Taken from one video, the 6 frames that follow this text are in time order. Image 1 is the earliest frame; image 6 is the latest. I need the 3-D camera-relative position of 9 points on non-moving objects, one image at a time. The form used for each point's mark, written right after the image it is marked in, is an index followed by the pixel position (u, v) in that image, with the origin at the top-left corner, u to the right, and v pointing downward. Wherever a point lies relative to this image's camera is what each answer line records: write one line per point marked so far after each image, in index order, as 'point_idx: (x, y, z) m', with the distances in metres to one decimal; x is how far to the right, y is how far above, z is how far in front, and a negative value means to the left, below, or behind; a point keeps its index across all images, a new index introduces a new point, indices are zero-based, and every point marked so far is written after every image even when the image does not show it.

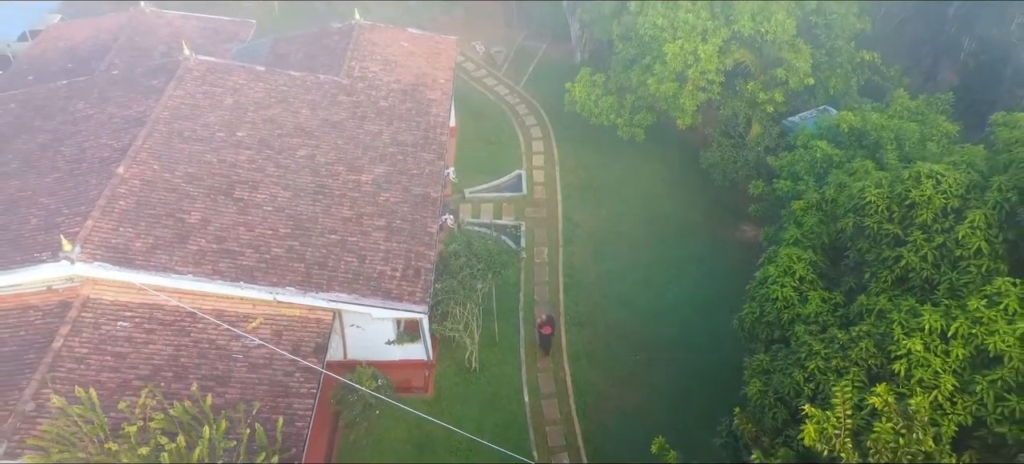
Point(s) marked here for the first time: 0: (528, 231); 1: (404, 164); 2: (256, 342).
0: (+0.5, 0.0, +19.4) m
1: (-2.8, +1.8, +16.7) m
2: (-5.4, -2.3, +13.2) m
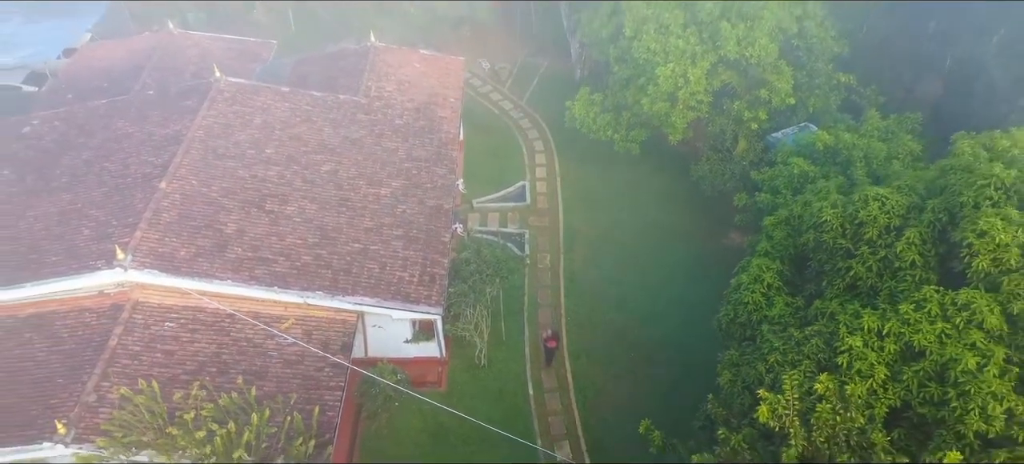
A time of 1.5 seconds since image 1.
0: (+0.6, -0.2, +20.9) m
1: (-2.7, +1.6, +18.2) m
2: (-5.2, -2.5, +14.7) m
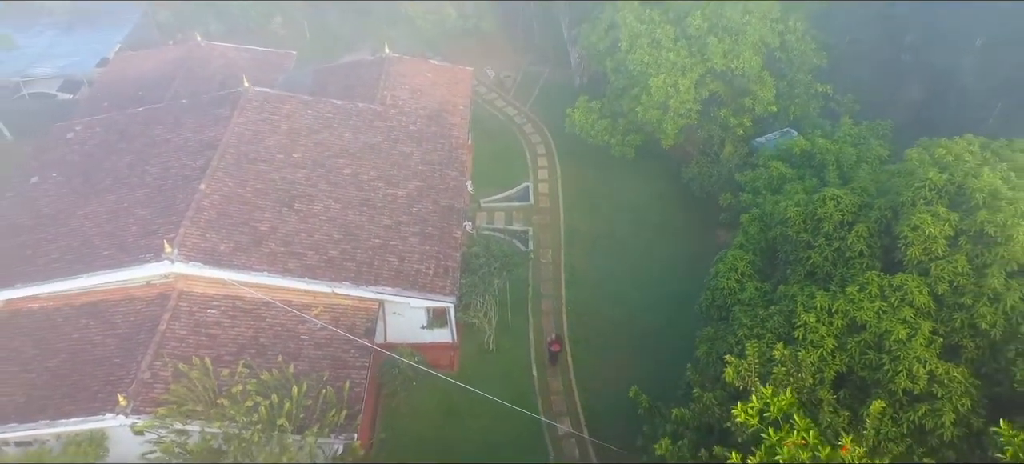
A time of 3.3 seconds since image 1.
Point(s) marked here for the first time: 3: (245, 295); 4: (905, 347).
0: (+0.8, -0.1, +22.6) m
1: (-2.5, +1.7, +19.8) m
2: (-5.1, -2.4, +16.3) m
3: (-7.1, -1.7, +16.5) m
4: (+6.2, -1.8, +9.8) m
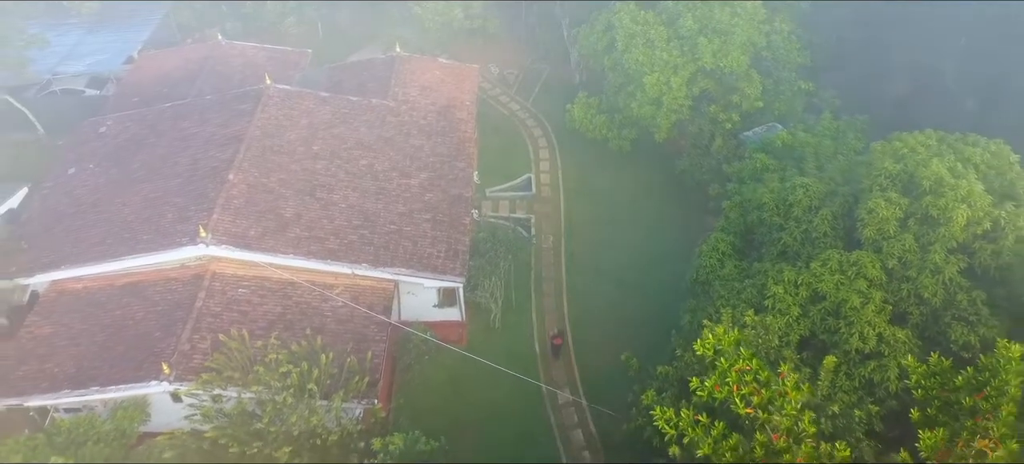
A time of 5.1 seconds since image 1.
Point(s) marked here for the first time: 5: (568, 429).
0: (+0.9, +0.4, +24.1) m
1: (-2.4, +2.1, +21.3) m
2: (-4.9, -2.0, +17.9) m
3: (-6.9, -1.3, +18.0) m
4: (+6.3, -1.5, +11.3) m
5: (+1.6, -5.7, +17.9) m
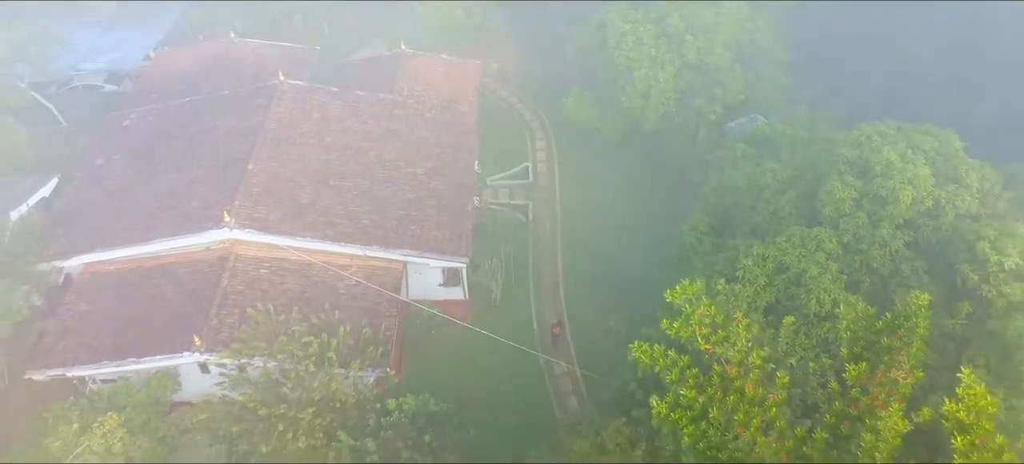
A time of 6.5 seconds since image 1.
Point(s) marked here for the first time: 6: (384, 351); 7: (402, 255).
0: (+0.9, +0.9, +25.7) m
1: (-2.4, +2.6, +22.8) m
2: (-4.9, -1.6, +19.4) m
3: (-7.0, -0.8, +19.6) m
4: (+6.3, -1.0, +12.9) m
5: (+1.6, -5.2, +19.5) m
6: (-3.7, -3.4, +18.0) m
7: (-3.5, -0.7, +19.7) m
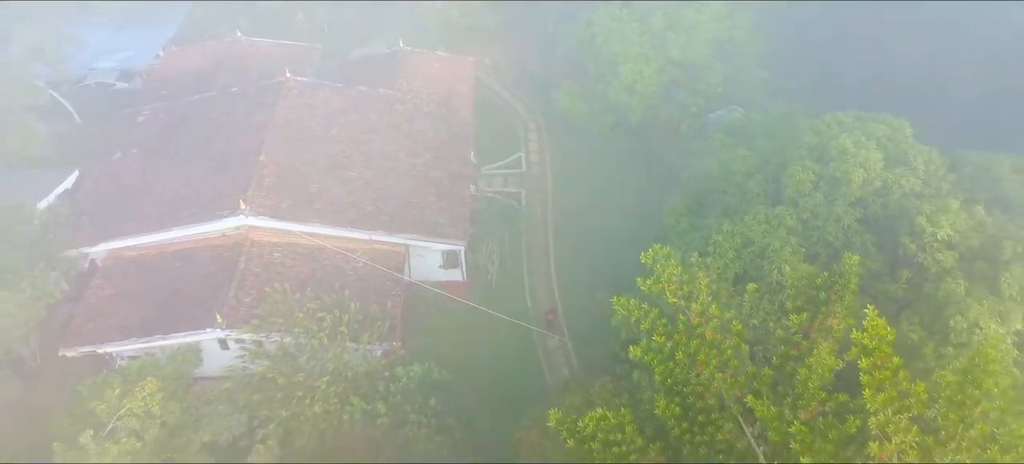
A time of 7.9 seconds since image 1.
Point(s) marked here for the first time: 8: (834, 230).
0: (+0.6, +1.5, +27.2) m
1: (-2.7, +3.1, +24.3) m
2: (-5.1, -1.1, +20.9) m
3: (-7.1, -0.4, +21.0) m
4: (+6.2, -0.5, +14.5) m
5: (+1.5, -4.7, +21.1) m
6: (-3.8, -3.0, +19.5) m
7: (-3.7, -0.3, +21.2) m
8: (+7.7, 0.0, +14.7) m
